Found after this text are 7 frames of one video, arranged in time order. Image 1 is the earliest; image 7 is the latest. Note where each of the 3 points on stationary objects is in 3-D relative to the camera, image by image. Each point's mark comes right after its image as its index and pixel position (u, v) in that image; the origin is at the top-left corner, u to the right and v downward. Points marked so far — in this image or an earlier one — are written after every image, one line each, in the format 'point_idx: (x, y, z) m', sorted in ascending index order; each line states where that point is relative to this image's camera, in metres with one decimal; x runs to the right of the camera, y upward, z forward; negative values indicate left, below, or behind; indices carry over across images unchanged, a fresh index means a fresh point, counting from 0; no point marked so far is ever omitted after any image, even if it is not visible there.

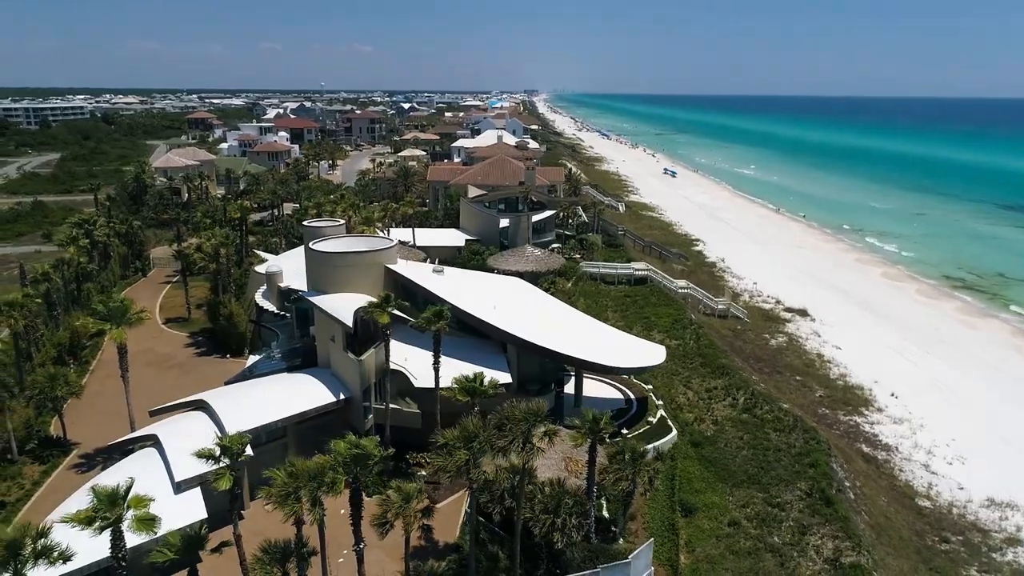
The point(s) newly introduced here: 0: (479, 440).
0: (-0.8, -4.1, +19.2) m
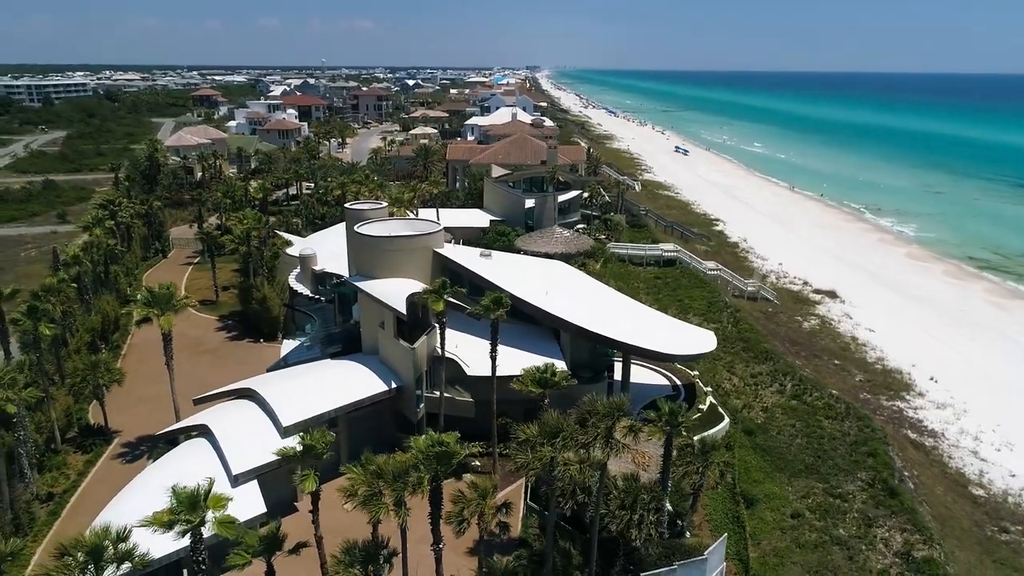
0: (+1.3, -3.8, +18.4) m
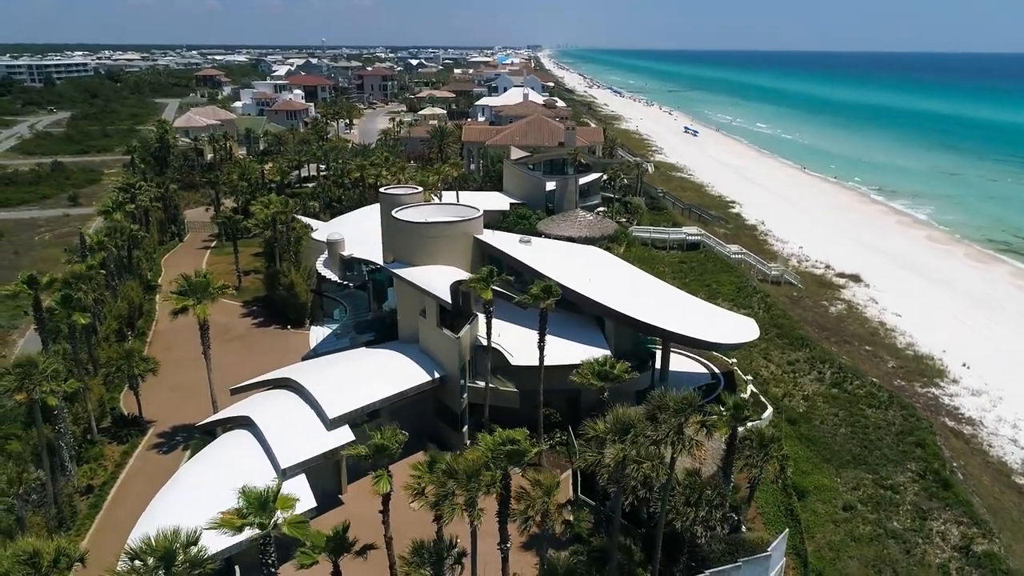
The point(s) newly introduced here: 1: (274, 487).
0: (+3.0, -3.6, +17.8) m
1: (-5.1, -4.3, +15.6) m
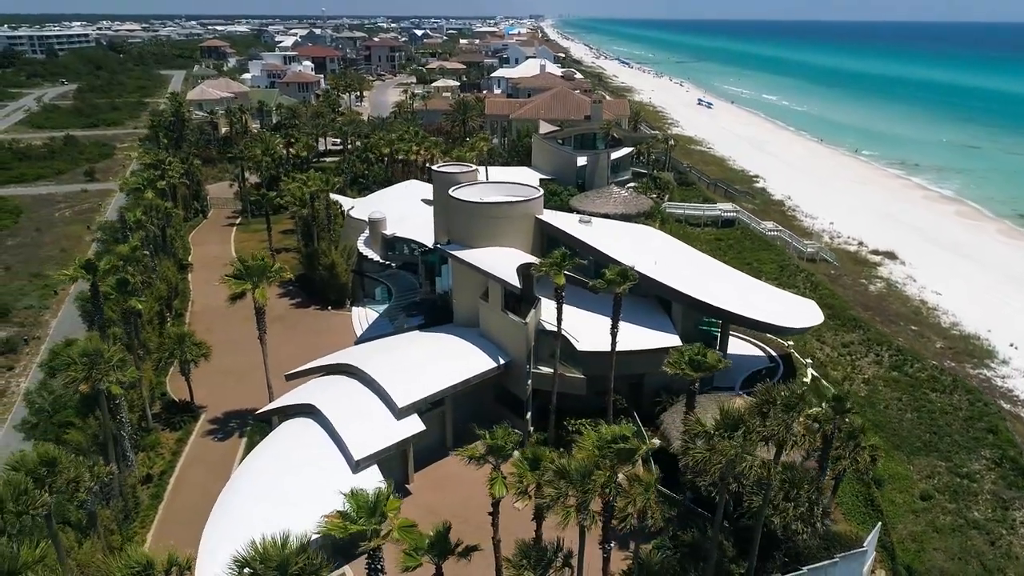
0: (+5.5, -3.3, +17.0) m
1: (-2.6, -4.1, +14.8) m
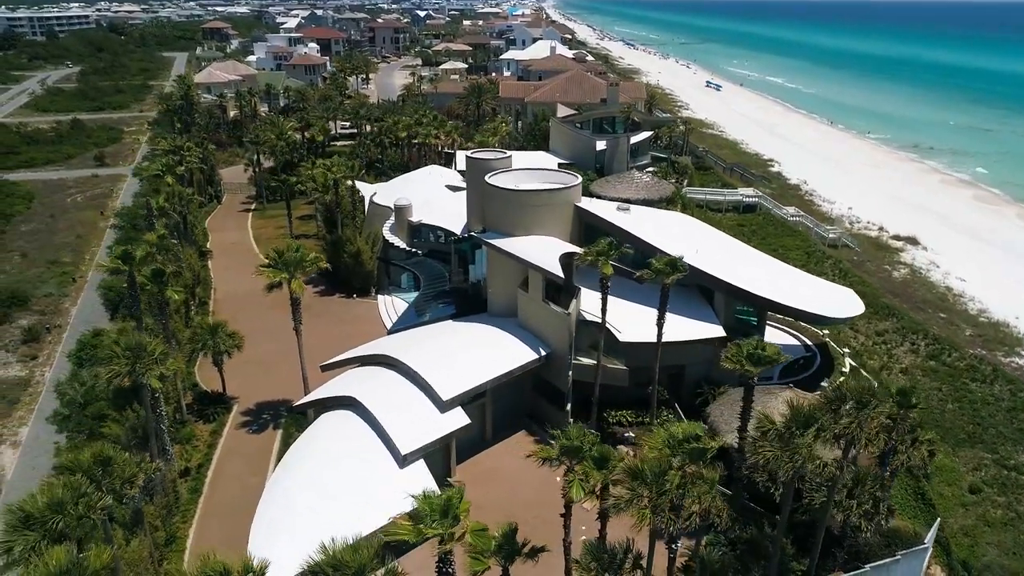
0: (+6.9, -3.1, +16.5) m
1: (-1.2, -4.0, +14.4) m
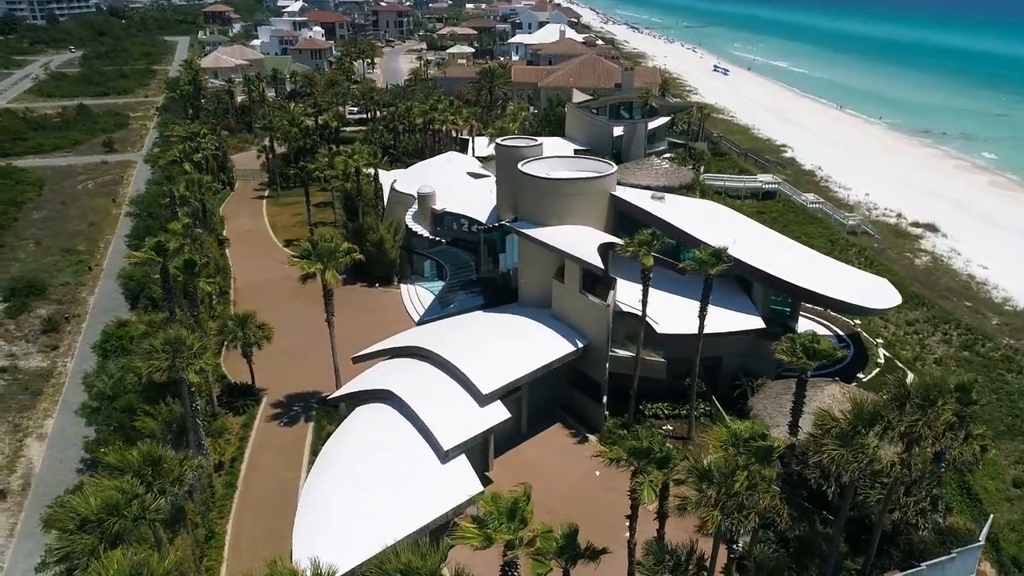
0: (+8.2, -3.0, +16.0) m
1: (+0.1, -4.0, +14.0) m
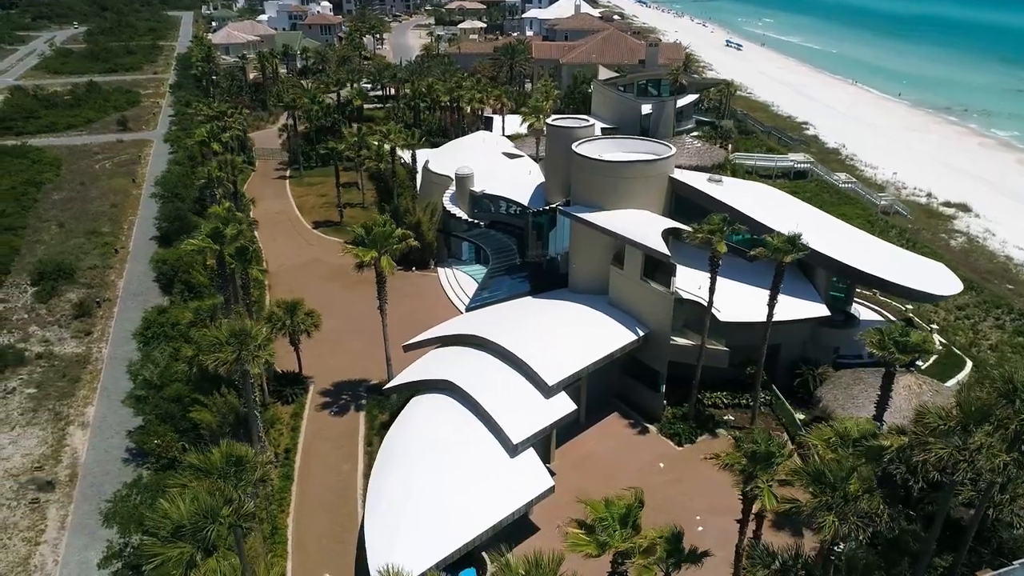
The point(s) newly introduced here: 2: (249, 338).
0: (+10.2, -2.9, +15.4) m
1: (+2.1, -3.9, +13.4) m
2: (-7.2, -1.3, +19.5) m
